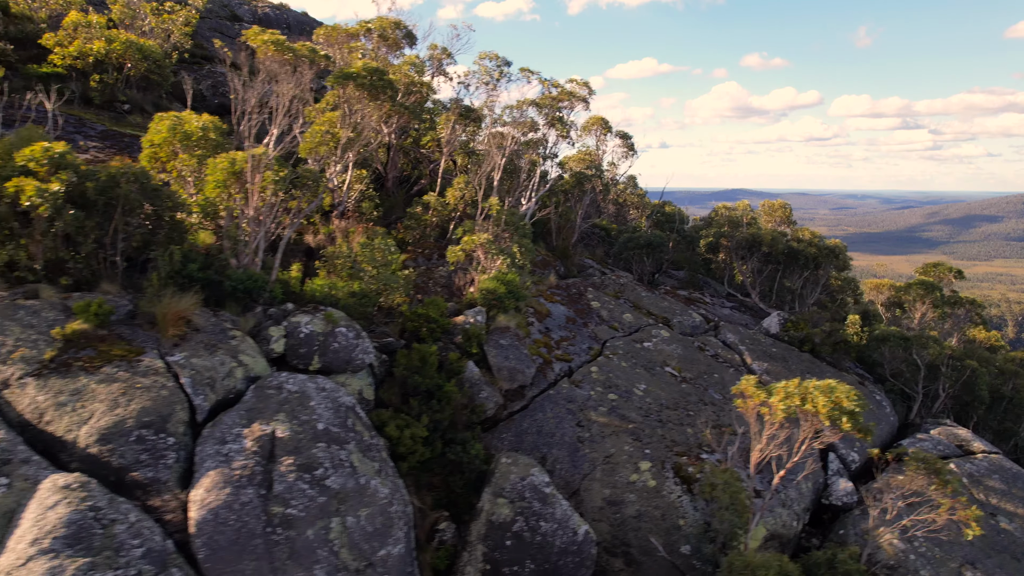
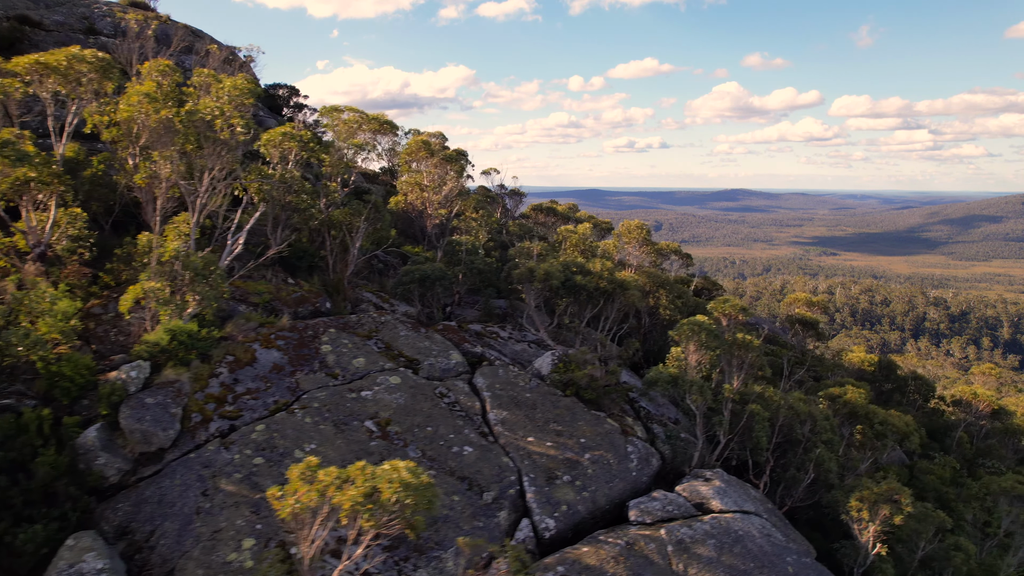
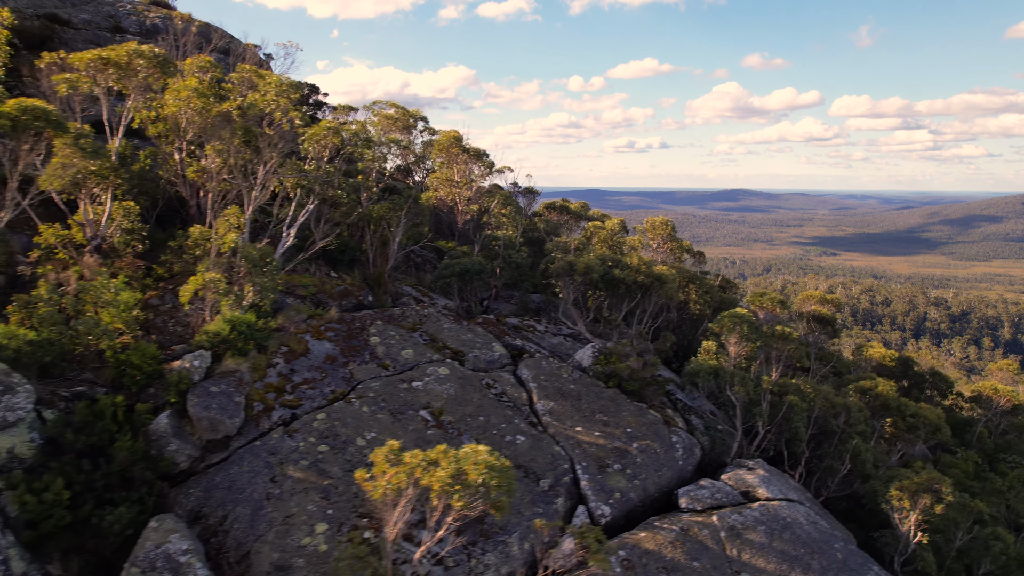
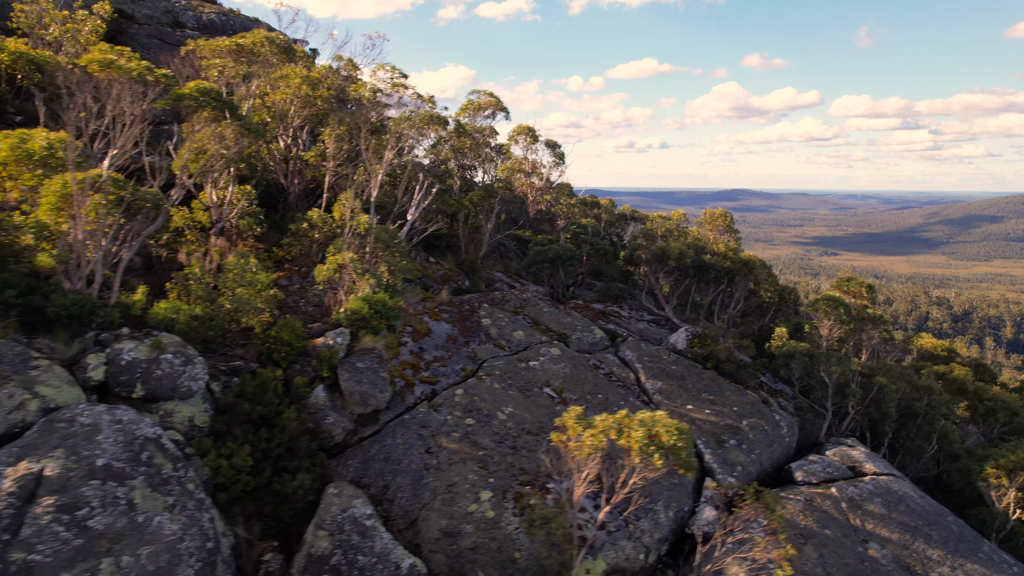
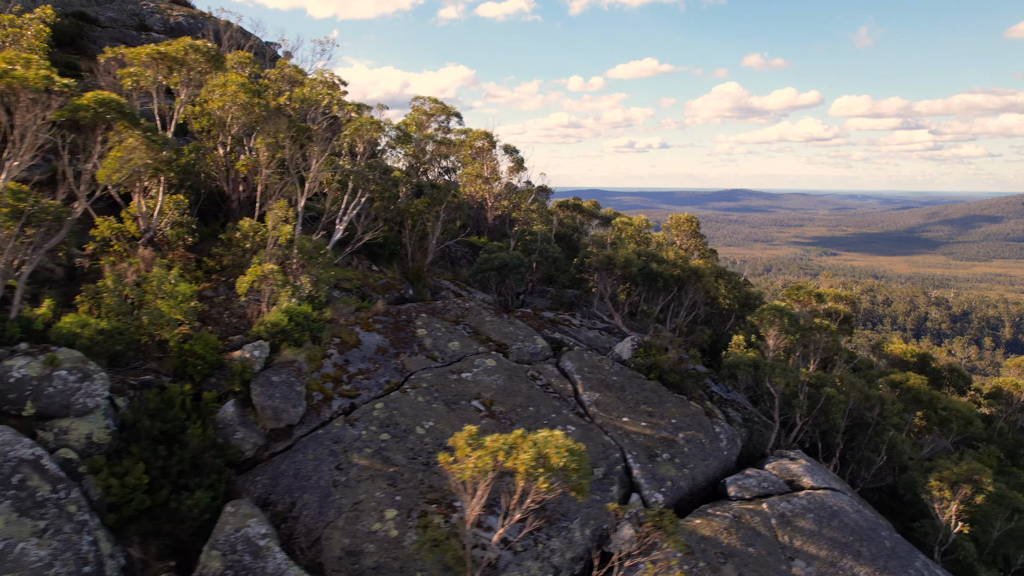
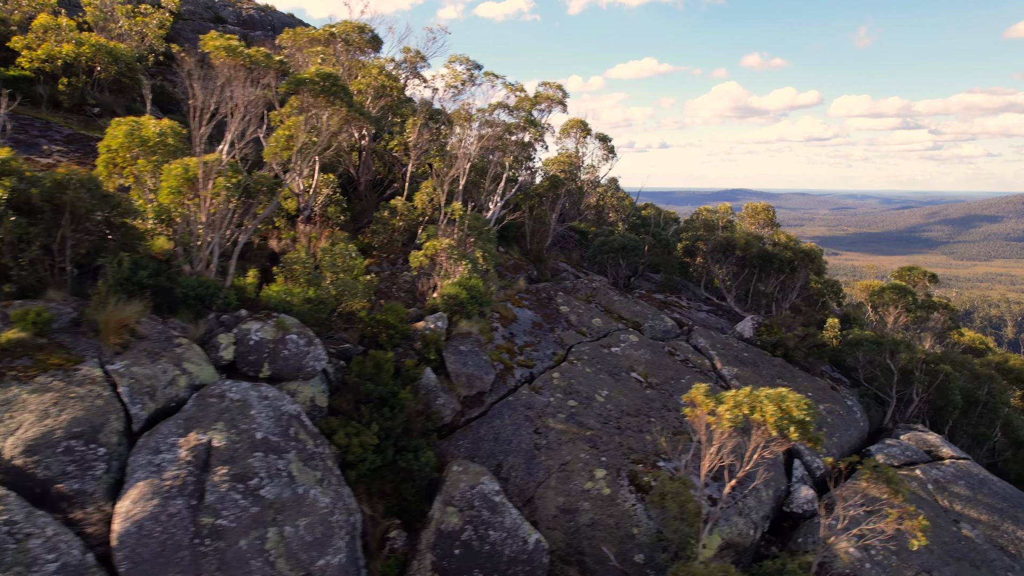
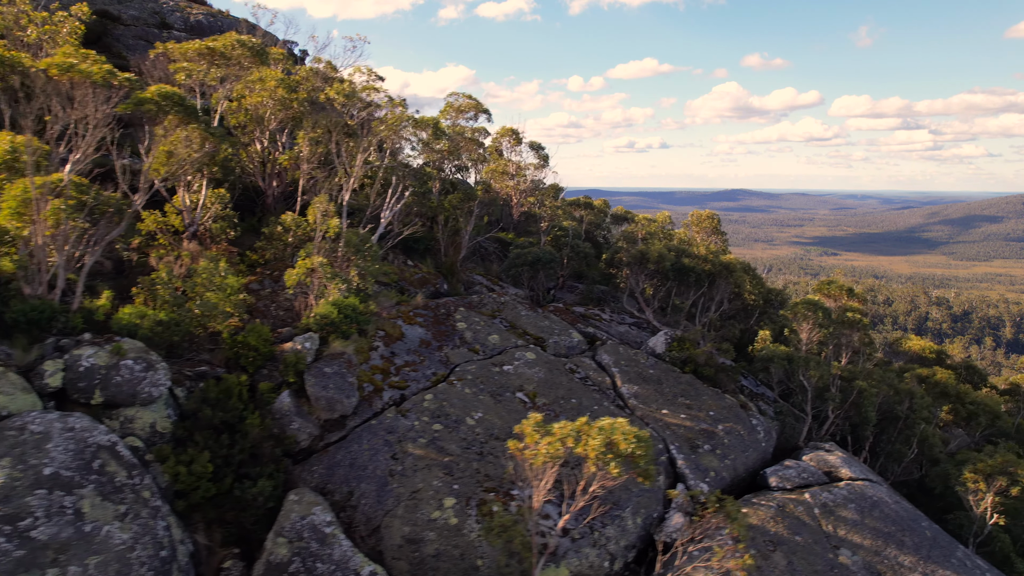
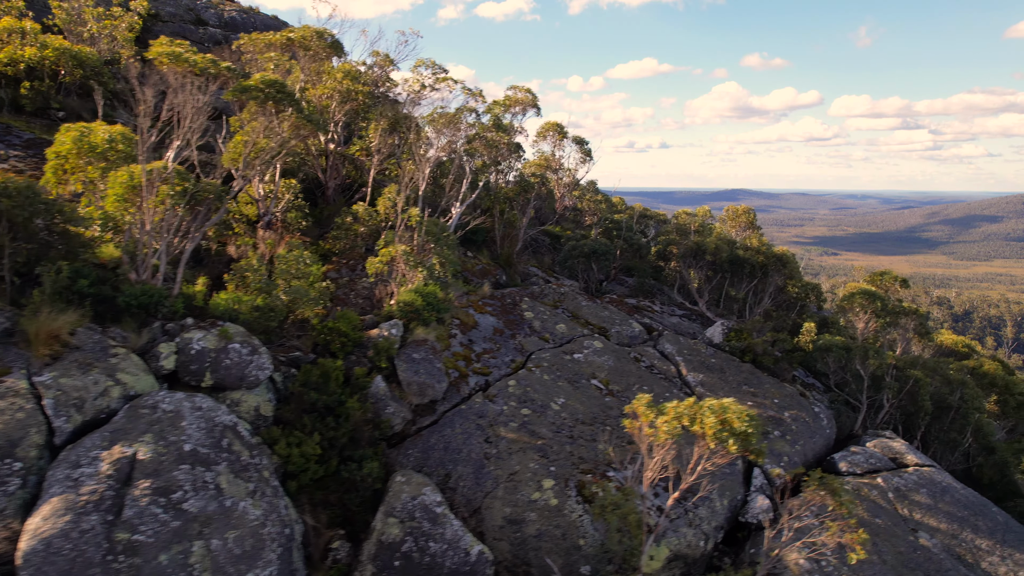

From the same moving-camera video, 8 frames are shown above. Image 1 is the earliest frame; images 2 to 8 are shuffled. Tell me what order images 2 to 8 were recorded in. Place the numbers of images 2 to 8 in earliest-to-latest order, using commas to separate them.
6, 8, 4, 7, 5, 3, 2
